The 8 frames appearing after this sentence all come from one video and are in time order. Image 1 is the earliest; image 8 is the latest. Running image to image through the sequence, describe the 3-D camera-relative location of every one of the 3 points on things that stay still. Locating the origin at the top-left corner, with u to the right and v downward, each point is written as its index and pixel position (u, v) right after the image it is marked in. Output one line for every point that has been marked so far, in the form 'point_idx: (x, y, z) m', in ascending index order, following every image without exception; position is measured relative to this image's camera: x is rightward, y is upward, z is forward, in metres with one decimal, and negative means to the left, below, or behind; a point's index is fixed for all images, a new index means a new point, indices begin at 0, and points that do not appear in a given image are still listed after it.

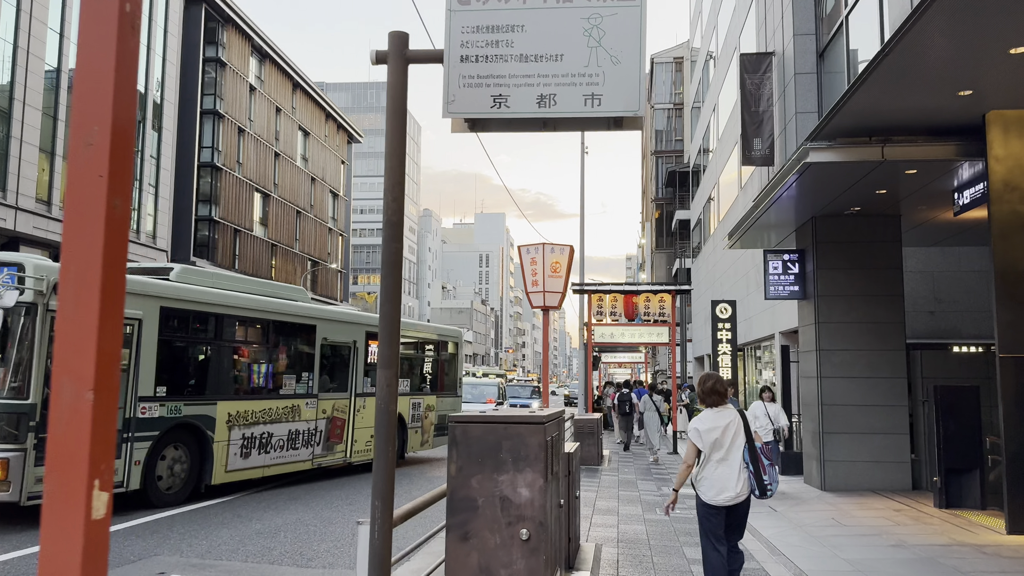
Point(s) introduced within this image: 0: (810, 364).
0: (+5.0, -1.3, +13.1) m
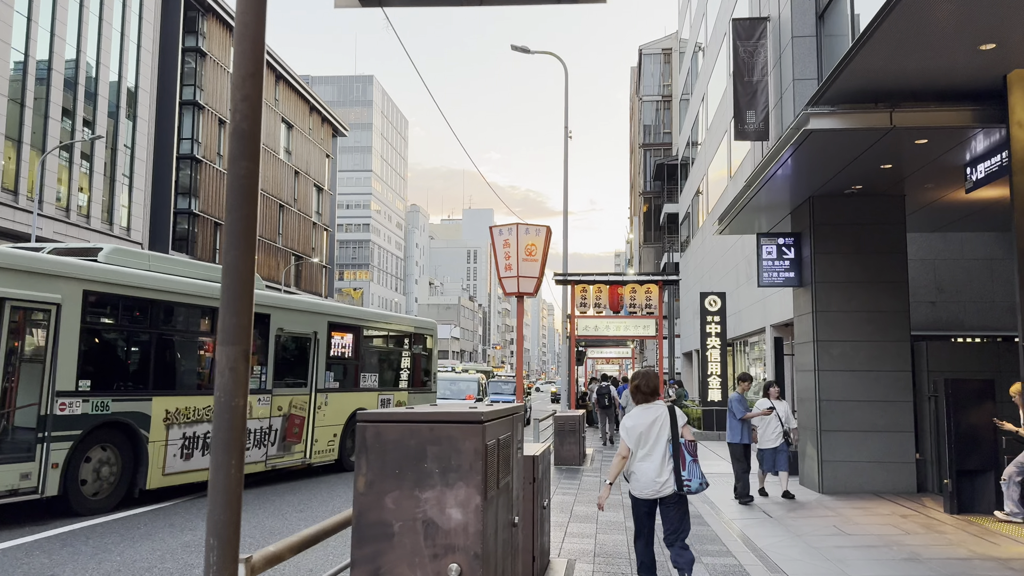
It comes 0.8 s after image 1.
0: (+4.6, -1.1, +12.1) m
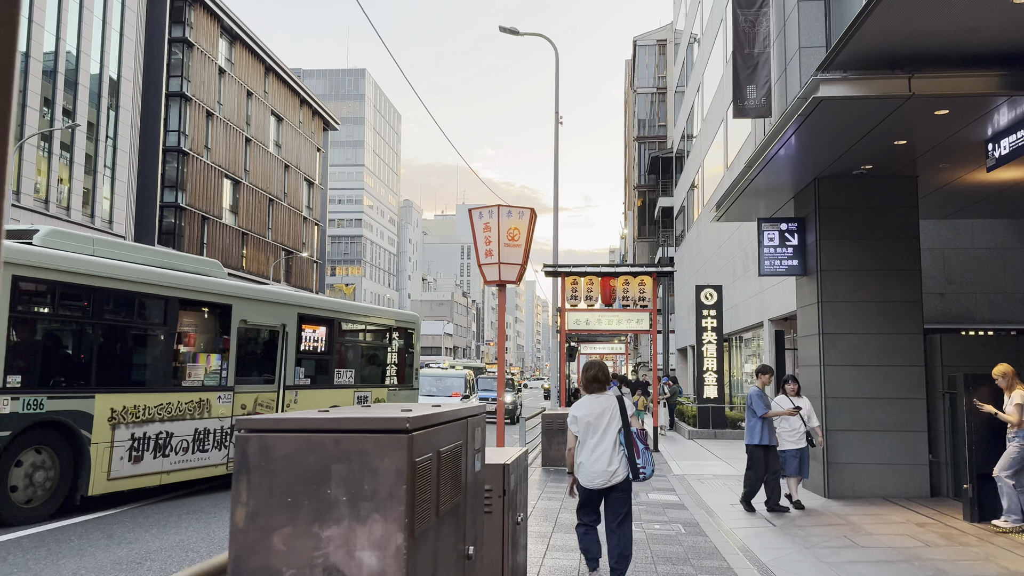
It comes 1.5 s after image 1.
0: (+4.3, -0.9, +11.3) m
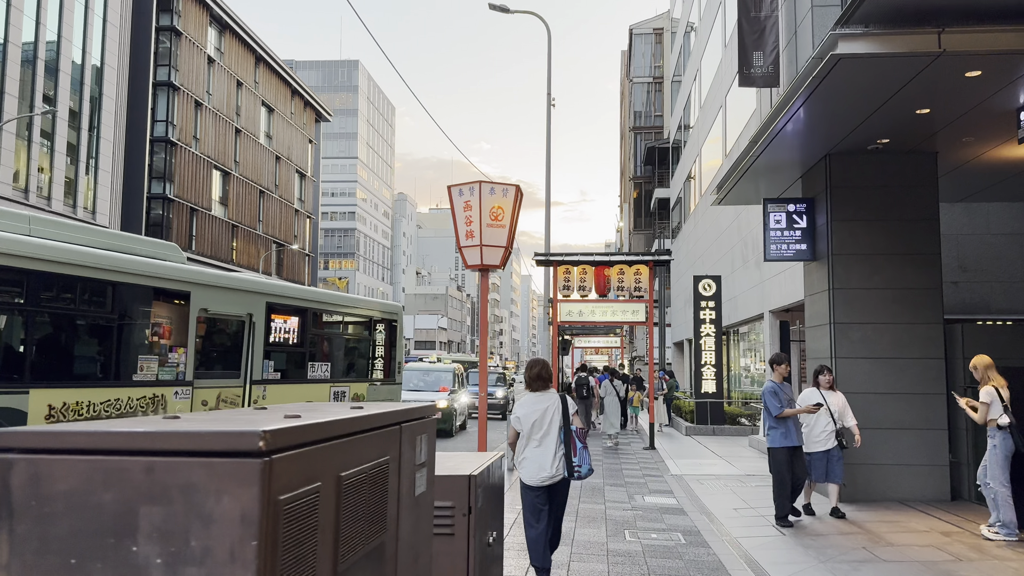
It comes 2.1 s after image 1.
0: (+4.1, -0.7, +10.4) m
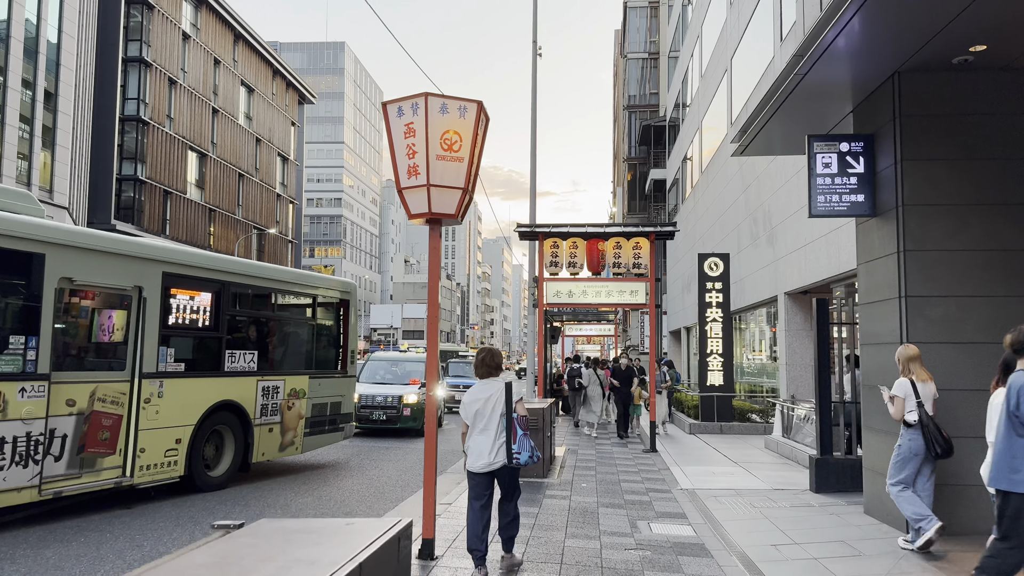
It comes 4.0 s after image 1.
0: (+3.8, -0.4, +7.9) m
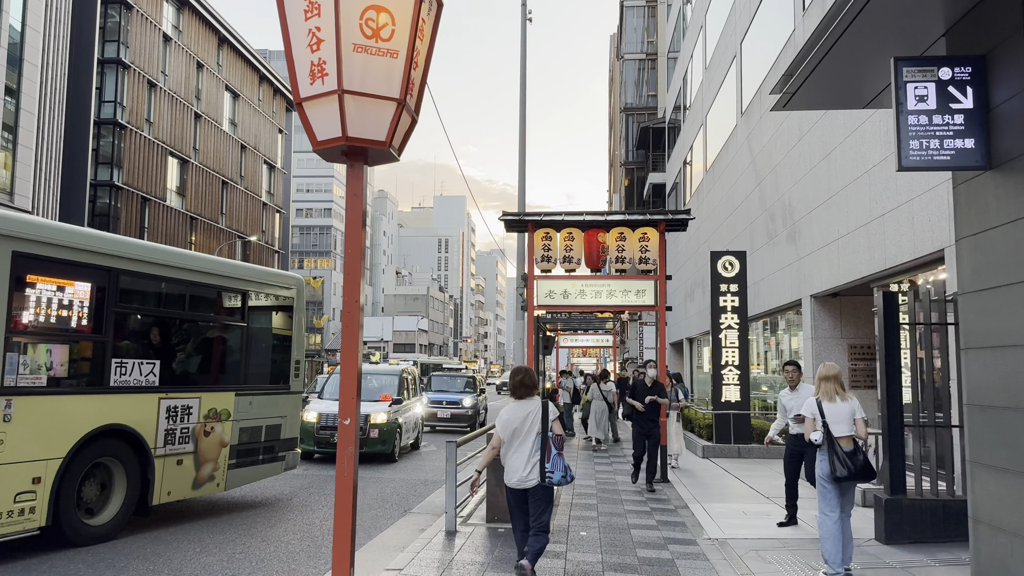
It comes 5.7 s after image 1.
0: (+3.5, -0.2, +5.6) m
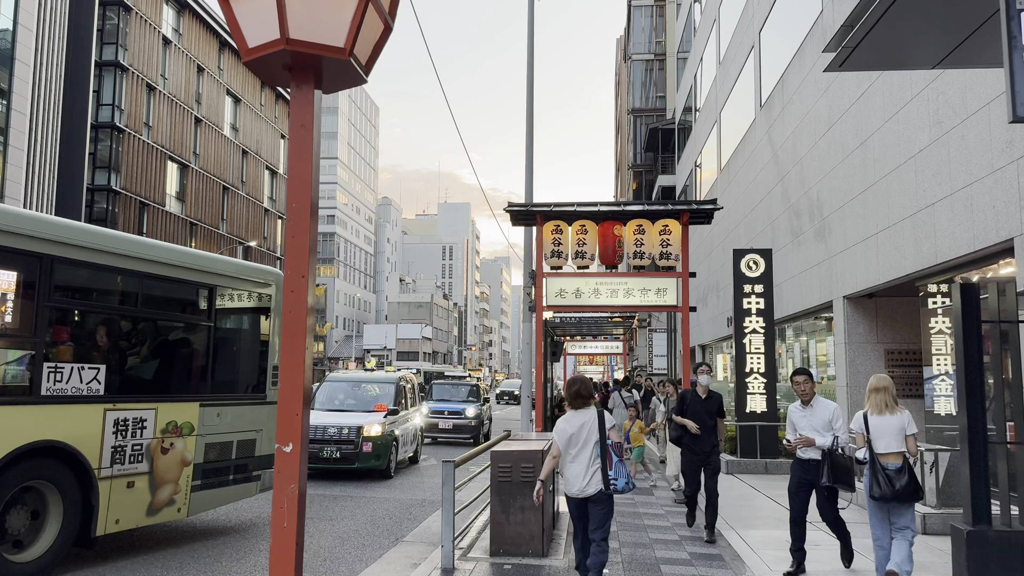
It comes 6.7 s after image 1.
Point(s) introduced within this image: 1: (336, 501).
0: (+3.6, -0.1, +4.3) m
1: (-2.5, -3.0, +10.9) m
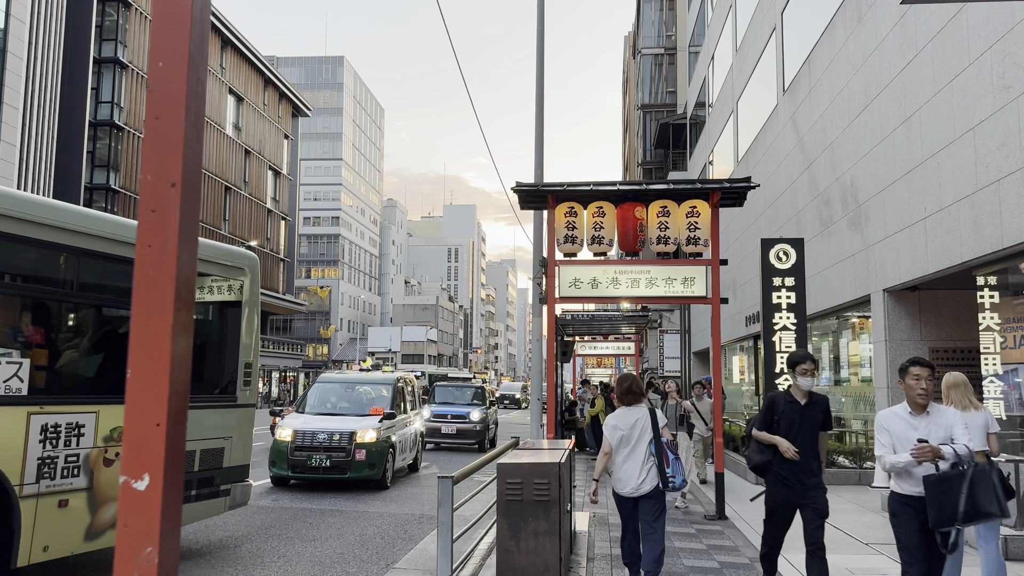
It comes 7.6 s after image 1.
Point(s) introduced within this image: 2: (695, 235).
0: (+3.7, +0.1, +3.0) m
1: (-2.3, -2.8, +9.7) m
2: (+2.5, +0.7, +10.9) m
